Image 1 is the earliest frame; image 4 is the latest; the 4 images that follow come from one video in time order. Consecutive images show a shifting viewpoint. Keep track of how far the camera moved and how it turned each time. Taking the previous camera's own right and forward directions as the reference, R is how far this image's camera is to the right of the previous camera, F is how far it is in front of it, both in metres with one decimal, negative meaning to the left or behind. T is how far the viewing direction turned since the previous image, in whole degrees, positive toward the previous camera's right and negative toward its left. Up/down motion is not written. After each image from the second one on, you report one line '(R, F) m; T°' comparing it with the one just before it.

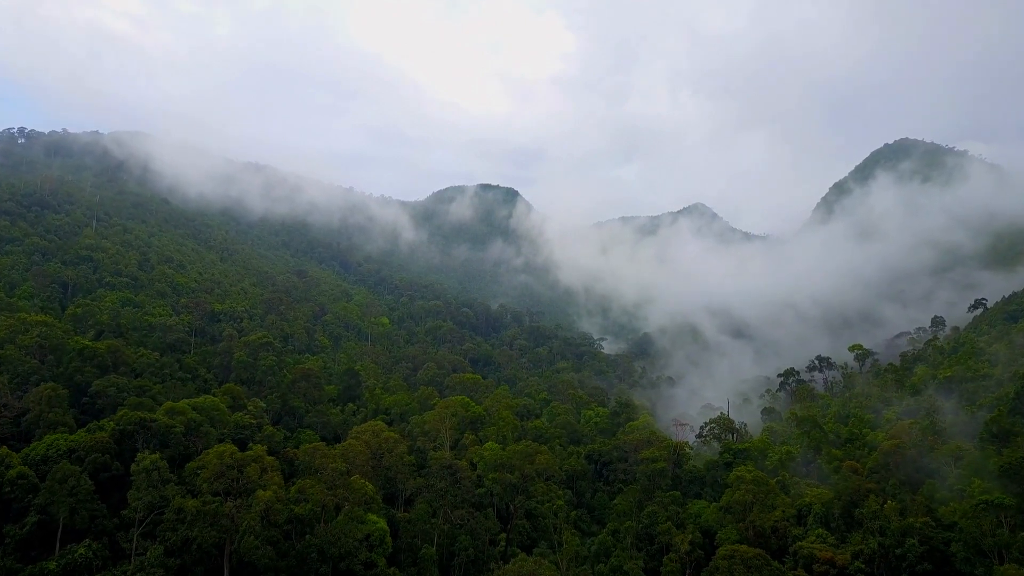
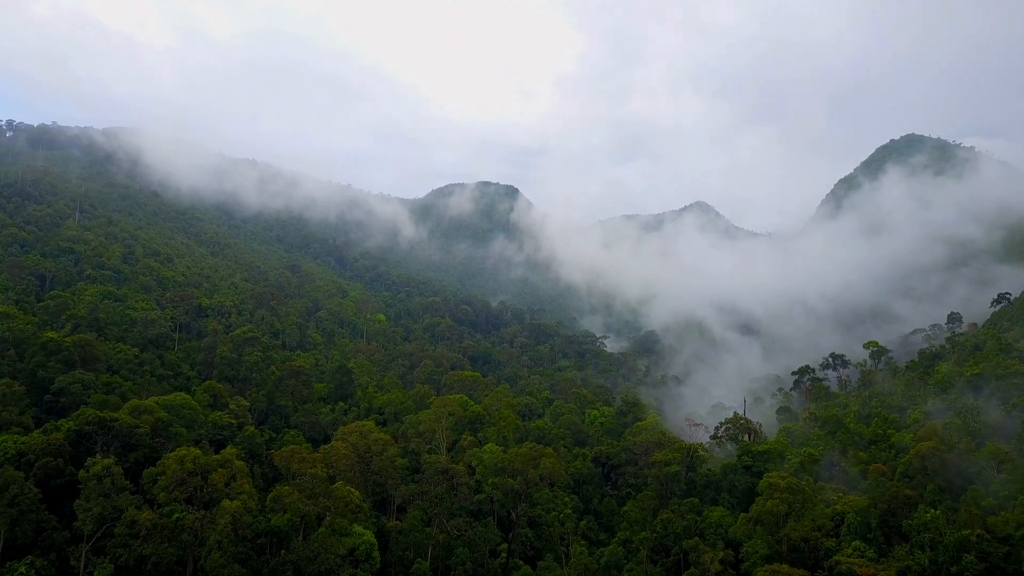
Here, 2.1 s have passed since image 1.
(-0.1, +2.6) m; 0°
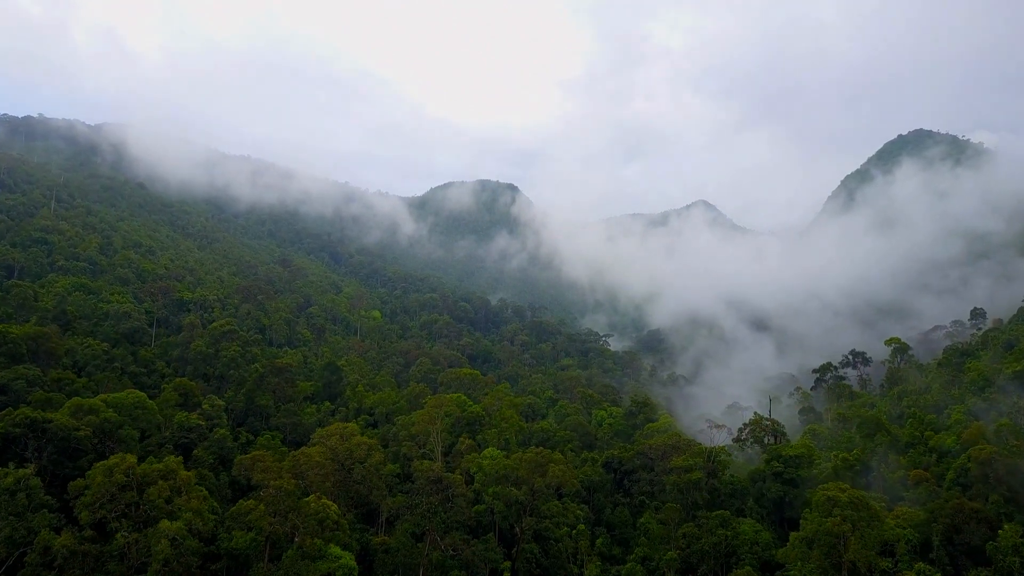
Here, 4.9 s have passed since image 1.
(-0.2, +3.3) m; 0°
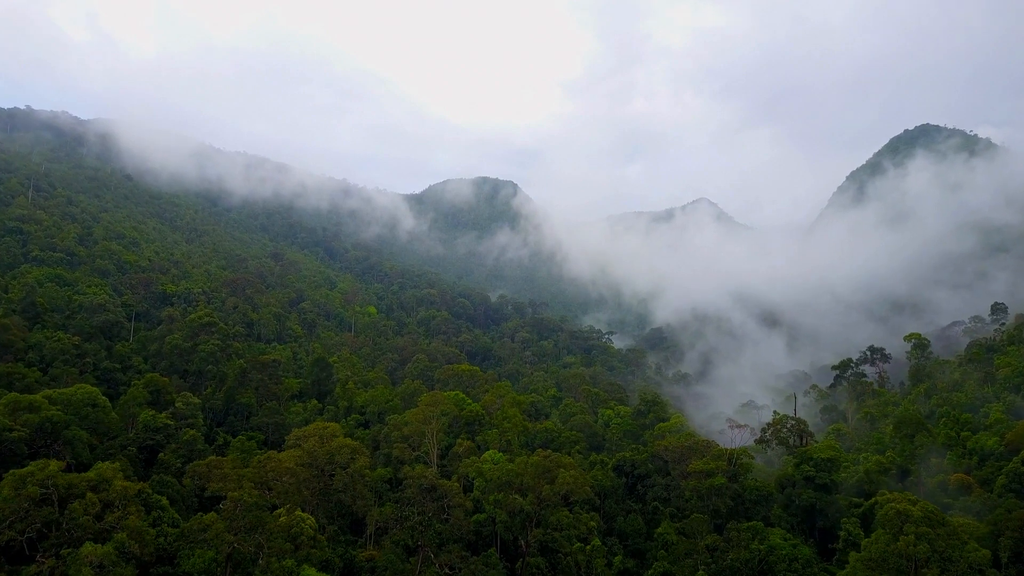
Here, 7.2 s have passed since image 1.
(-0.2, +2.7) m; 0°
